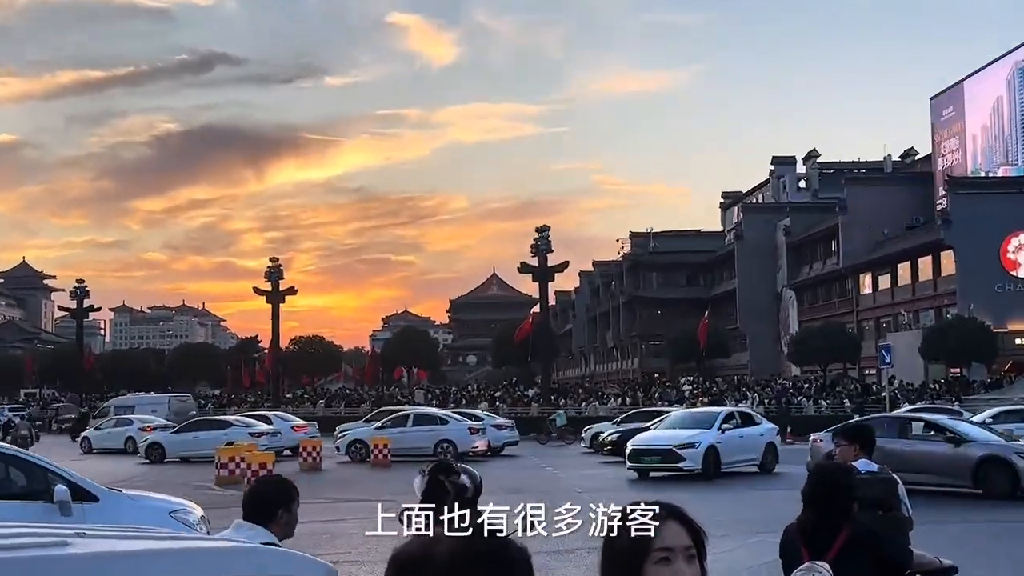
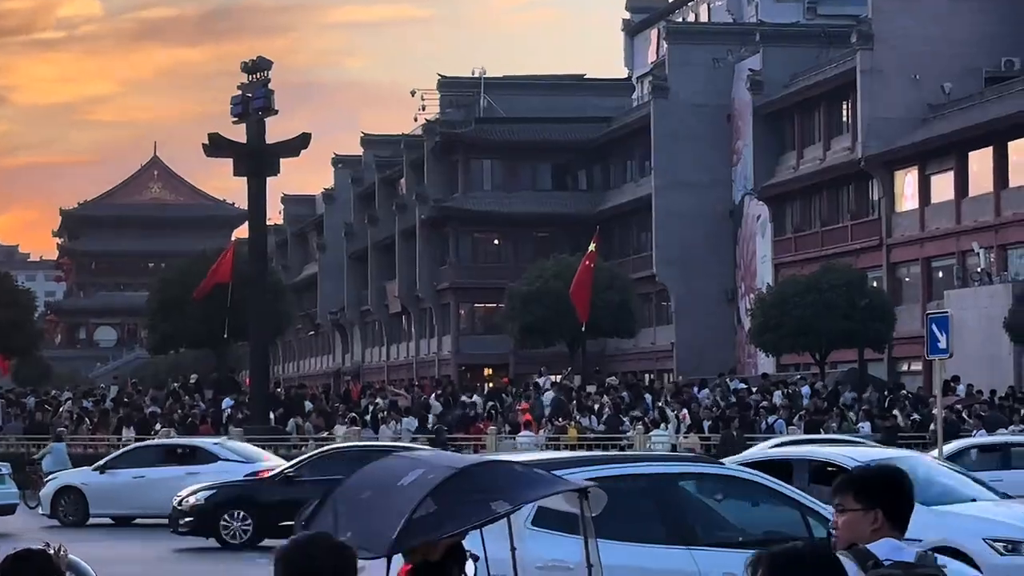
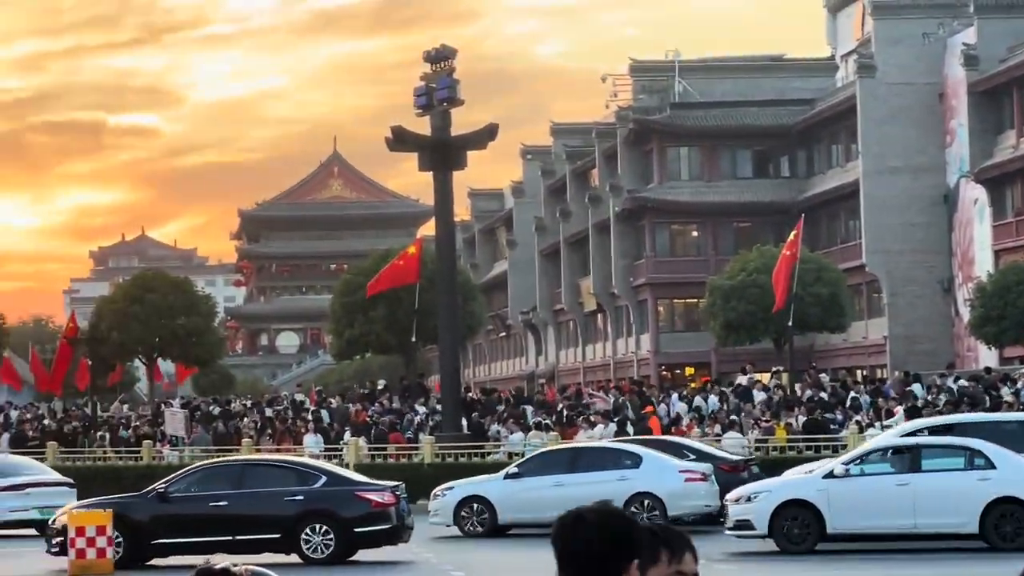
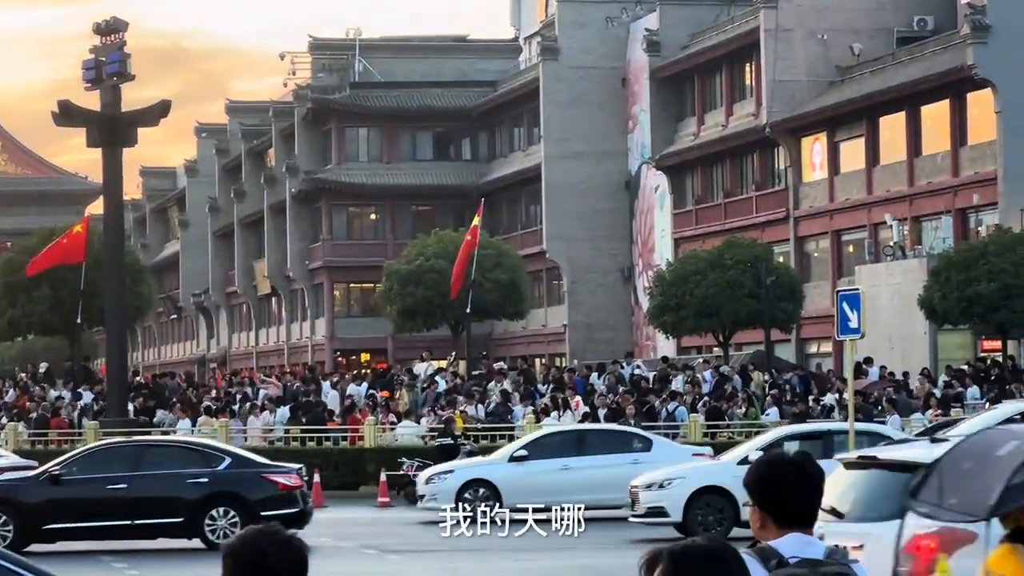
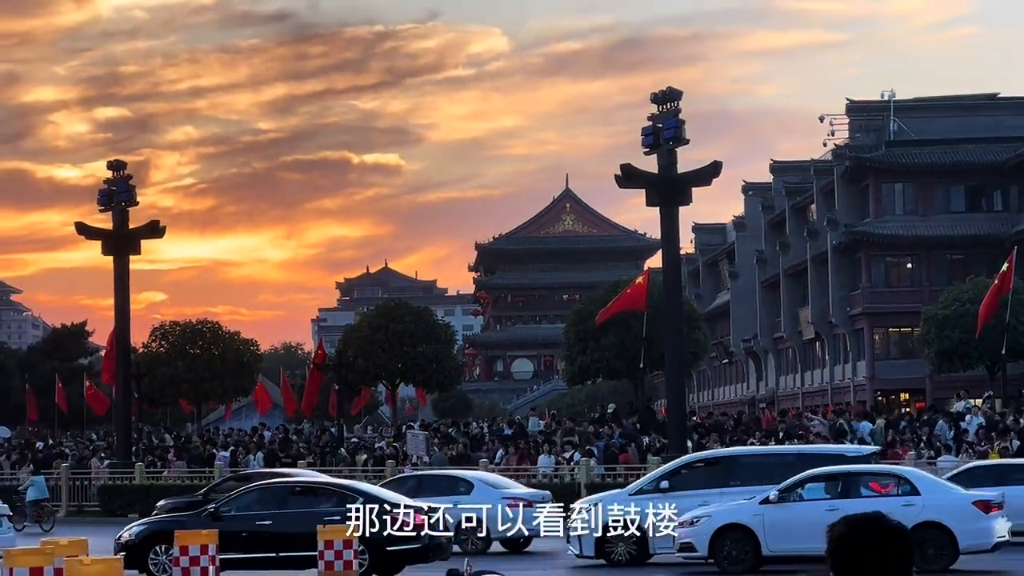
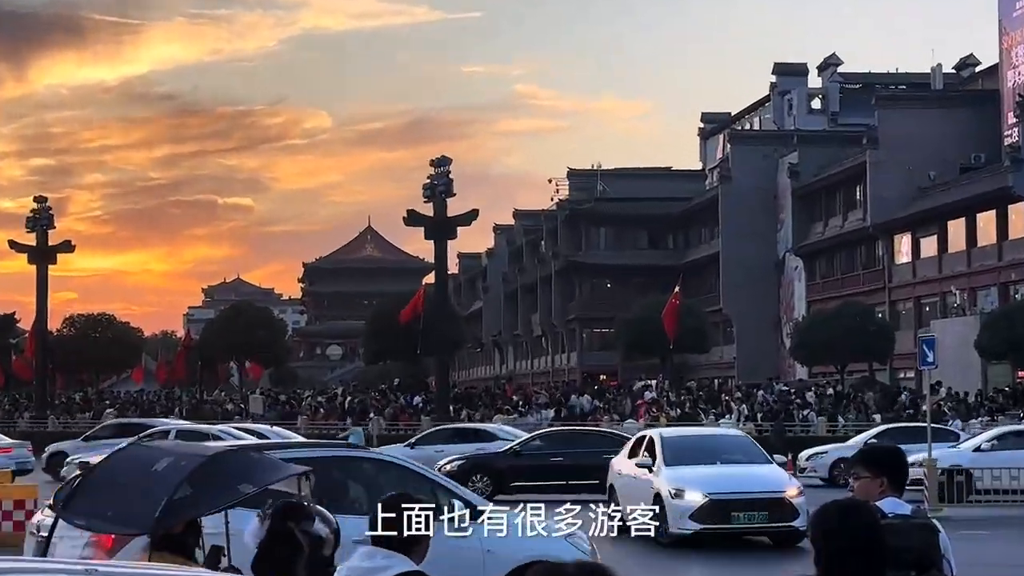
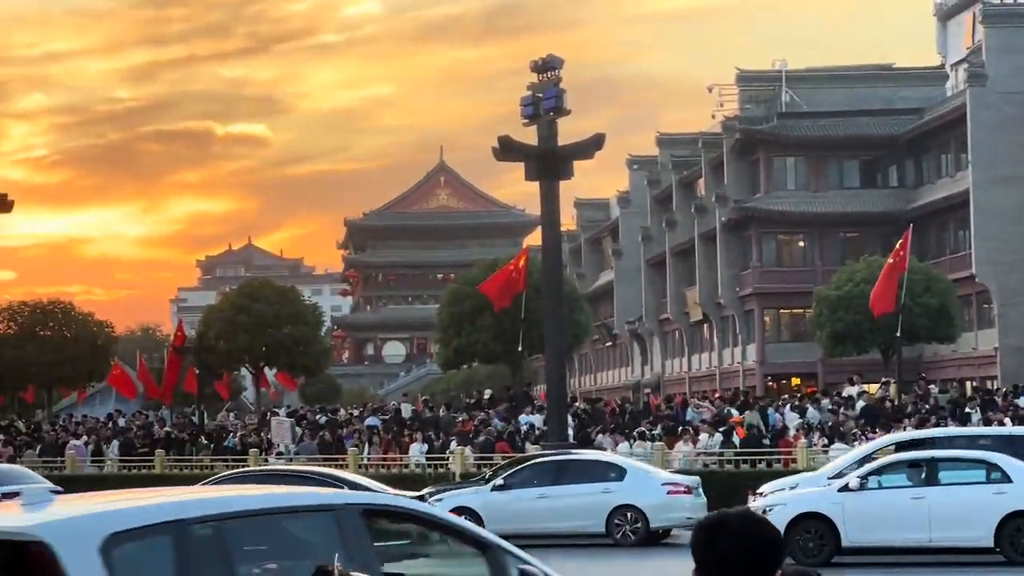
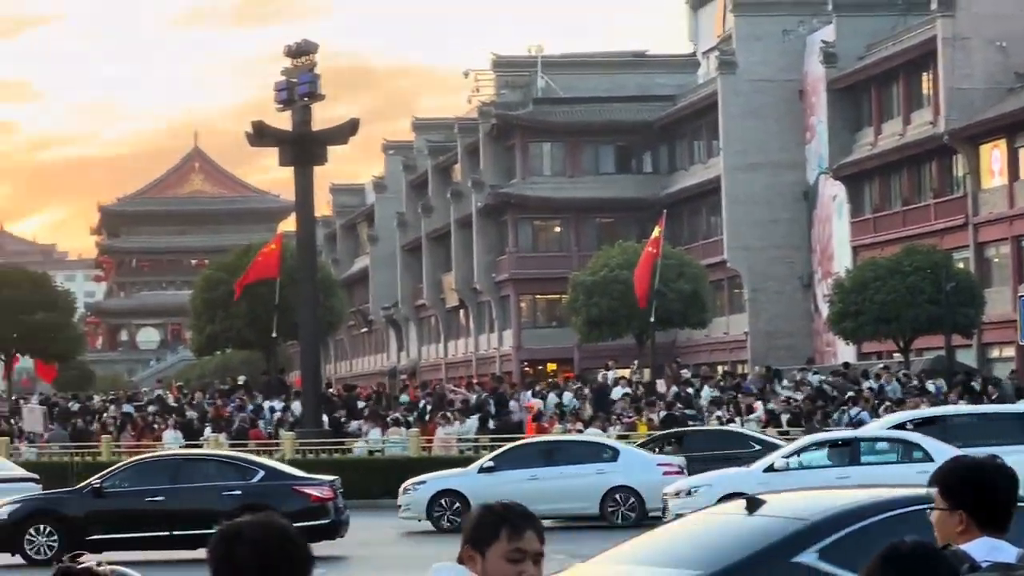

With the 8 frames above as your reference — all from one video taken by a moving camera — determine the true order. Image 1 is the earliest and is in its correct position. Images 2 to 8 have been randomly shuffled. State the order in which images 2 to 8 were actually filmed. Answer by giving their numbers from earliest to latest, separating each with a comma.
6, 2, 4, 8, 3, 7, 5
